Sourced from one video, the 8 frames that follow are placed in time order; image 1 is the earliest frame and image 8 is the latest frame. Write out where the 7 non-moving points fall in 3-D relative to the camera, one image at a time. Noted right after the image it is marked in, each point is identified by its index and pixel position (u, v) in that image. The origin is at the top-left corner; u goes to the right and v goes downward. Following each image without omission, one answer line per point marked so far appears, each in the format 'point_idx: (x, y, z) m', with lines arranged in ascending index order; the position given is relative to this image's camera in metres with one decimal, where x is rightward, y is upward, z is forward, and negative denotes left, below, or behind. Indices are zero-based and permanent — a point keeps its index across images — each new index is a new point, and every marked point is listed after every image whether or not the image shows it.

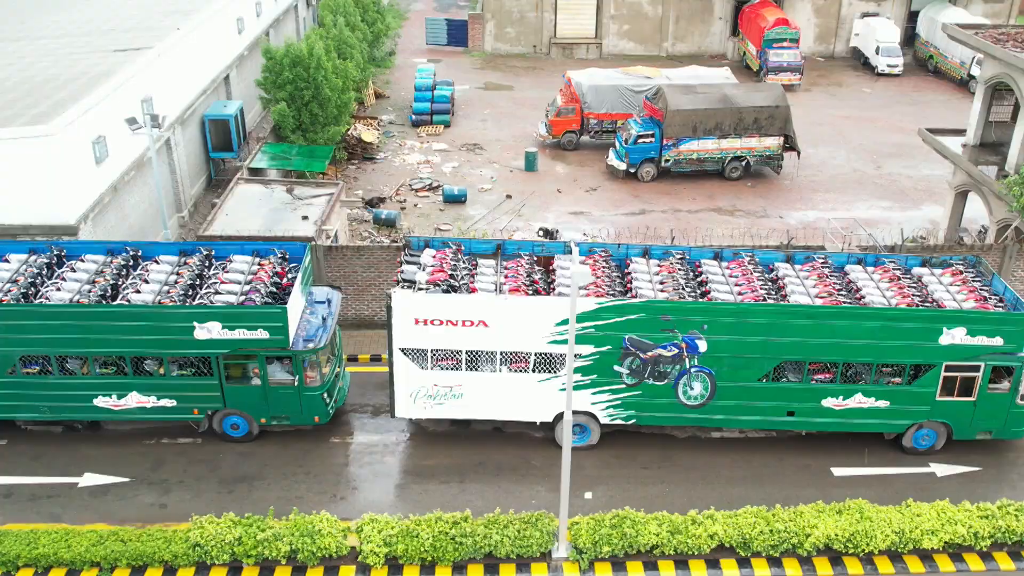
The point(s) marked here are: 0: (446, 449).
0: (-0.8, -2.0, +15.8) m
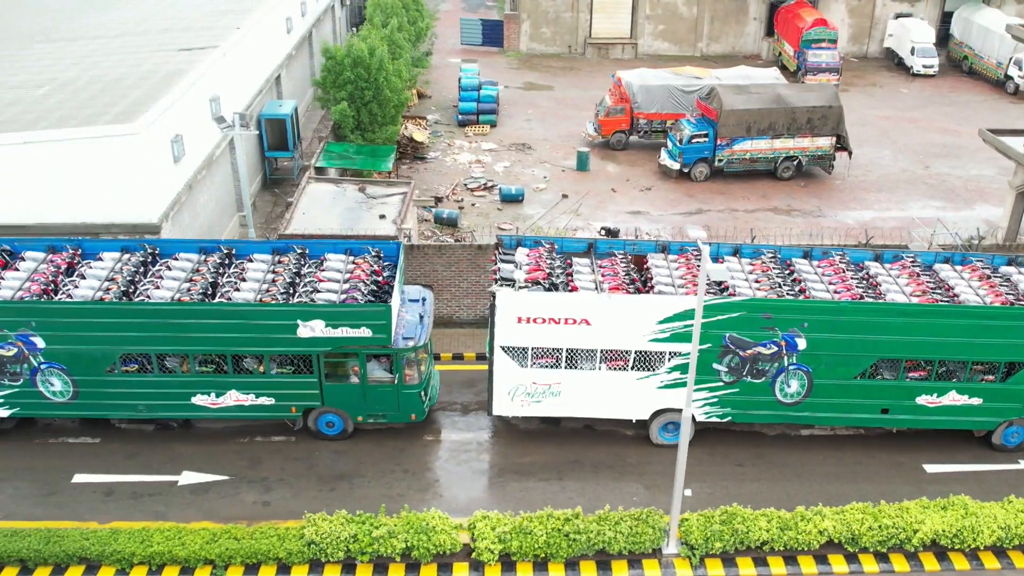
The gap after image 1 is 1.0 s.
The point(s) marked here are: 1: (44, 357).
0: (+0.4, -2.0, +15.8) m
1: (-5.5, -0.8, +14.8) m
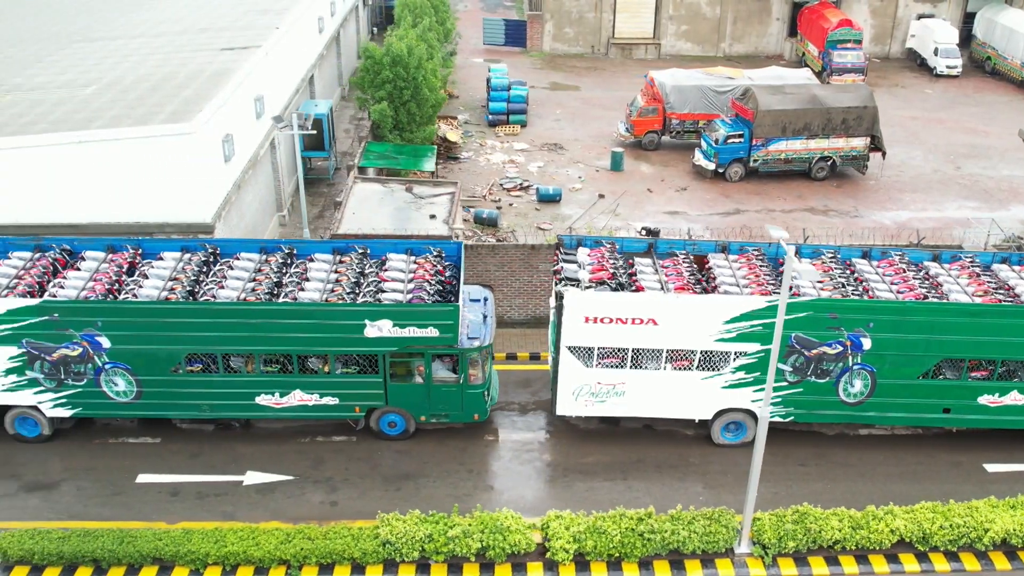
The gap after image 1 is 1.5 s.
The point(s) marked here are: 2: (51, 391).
0: (+1.1, -2.0, +15.9) m
1: (-4.7, -0.8, +14.8) m
2: (-5.5, -1.2, +15.1) m
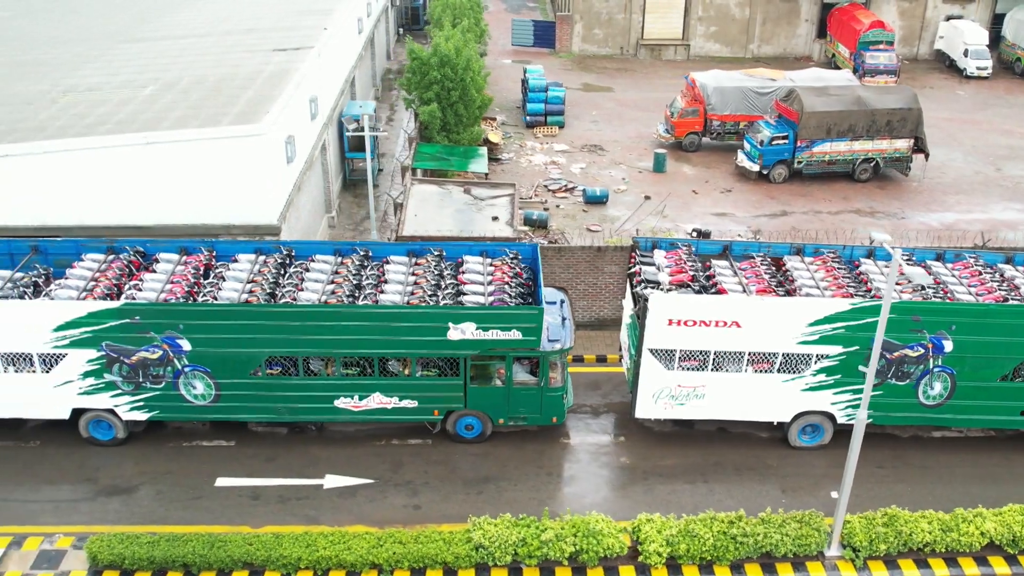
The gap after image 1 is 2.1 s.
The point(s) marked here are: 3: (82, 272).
0: (+2.1, -2.0, +15.8) m
1: (-3.8, -0.8, +14.7) m
2: (-4.6, -1.3, +15.0) m
3: (-5.2, +0.2, +15.2) m
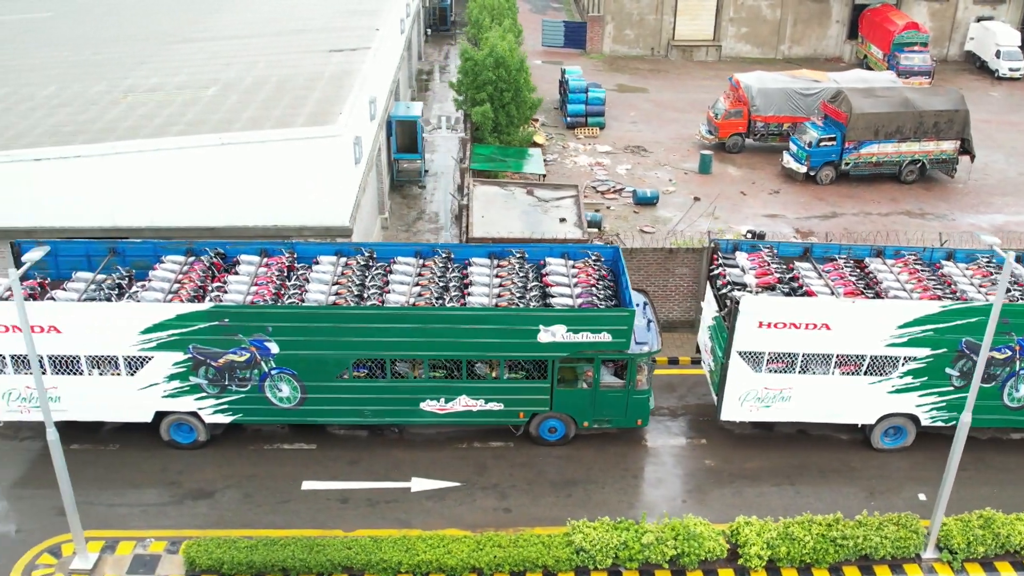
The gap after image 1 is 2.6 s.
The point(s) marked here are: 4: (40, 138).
0: (+3.1, -2.0, +15.8) m
1: (-2.7, -0.9, +14.6) m
2: (-3.5, -1.3, +14.9) m
3: (-4.2, +0.2, +15.1) m
4: (-6.5, +2.1, +17.6) m
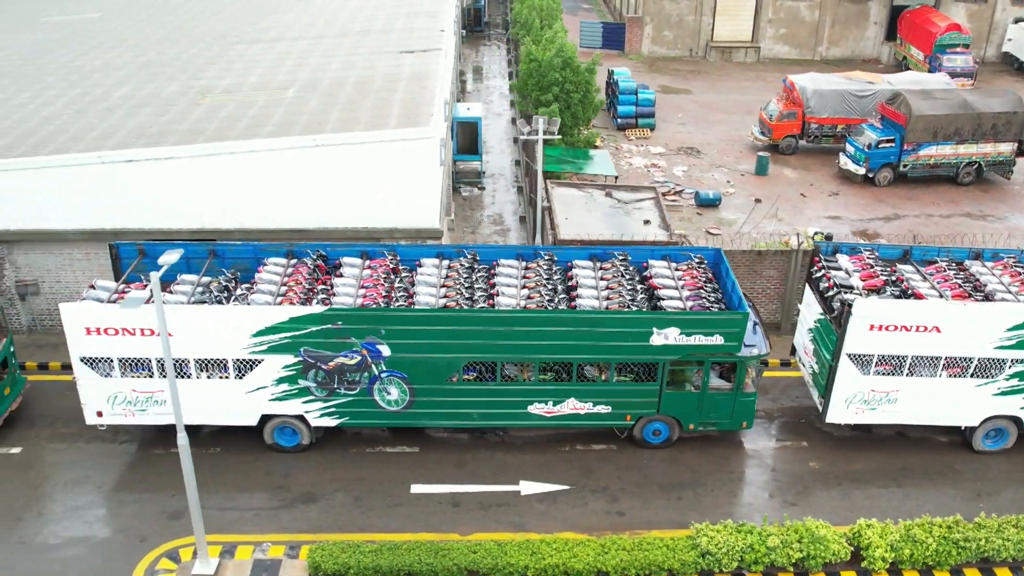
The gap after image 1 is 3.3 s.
0: (+4.4, -2.1, +15.8) m
1: (-1.4, -0.9, +14.6) m
2: (-2.3, -1.3, +14.9) m
3: (-2.9, +0.1, +15.1) m
4: (-5.3, +2.1, +17.4) m
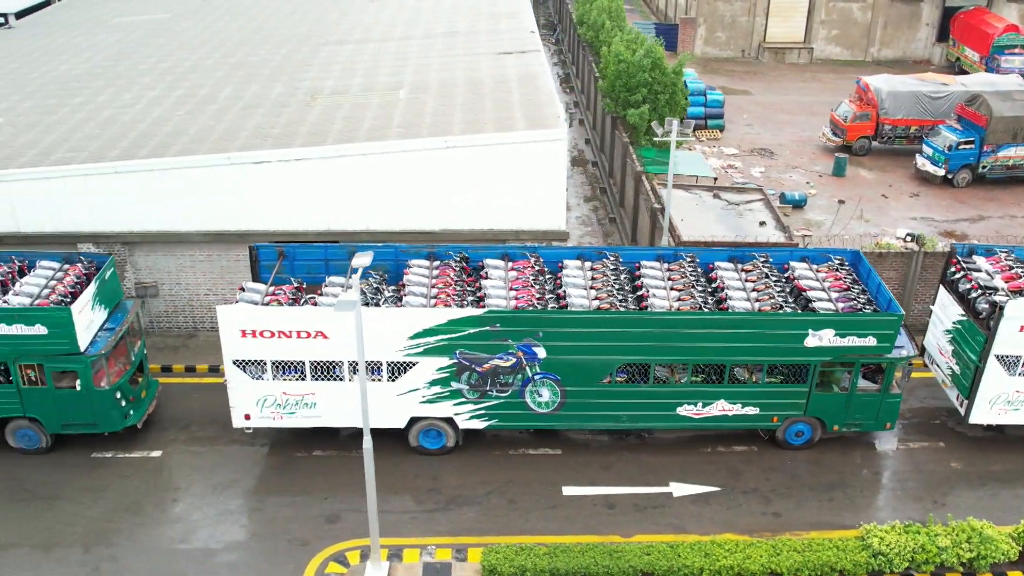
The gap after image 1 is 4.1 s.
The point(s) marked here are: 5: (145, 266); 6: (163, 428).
0: (+6.1, -2.1, +15.9) m
1: (+0.3, -0.9, +14.6) m
2: (-0.5, -1.4, +14.9) m
3: (-1.1, +0.1, +15.0) m
4: (-3.6, +2.0, +17.4) m
5: (-5.1, +0.3, +17.6) m
6: (-4.5, -1.8, +16.3) m
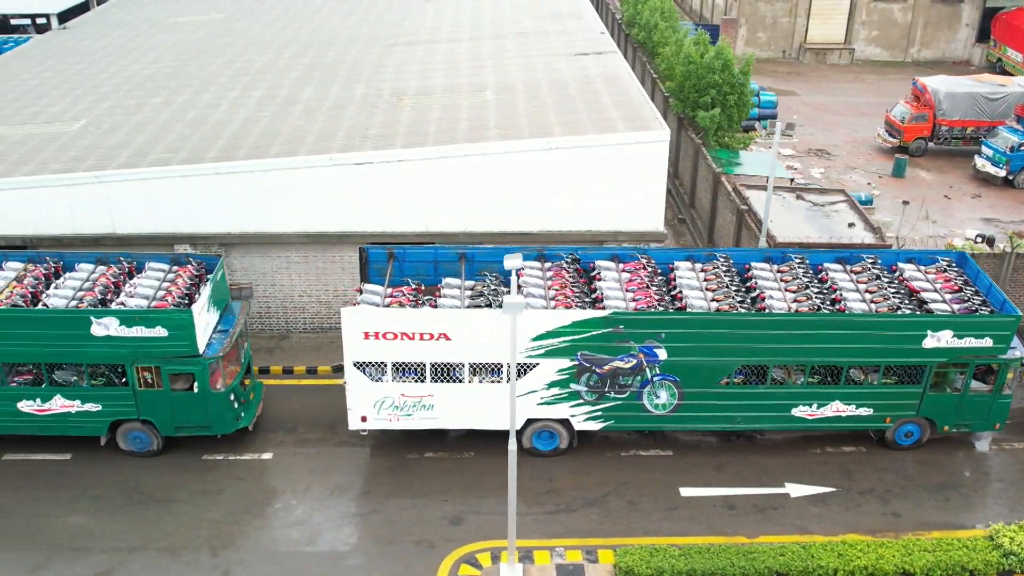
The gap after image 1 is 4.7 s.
0: (+7.5, -2.1, +16.0) m
1: (+1.7, -0.9, +14.6) m
2: (+0.9, -1.4, +14.9) m
3: (+0.3, +0.1, +15.0) m
4: (-2.2, +2.0, +17.4) m
5: (-3.8, +0.3, +17.6) m
6: (-3.1, -1.8, +16.3) m
